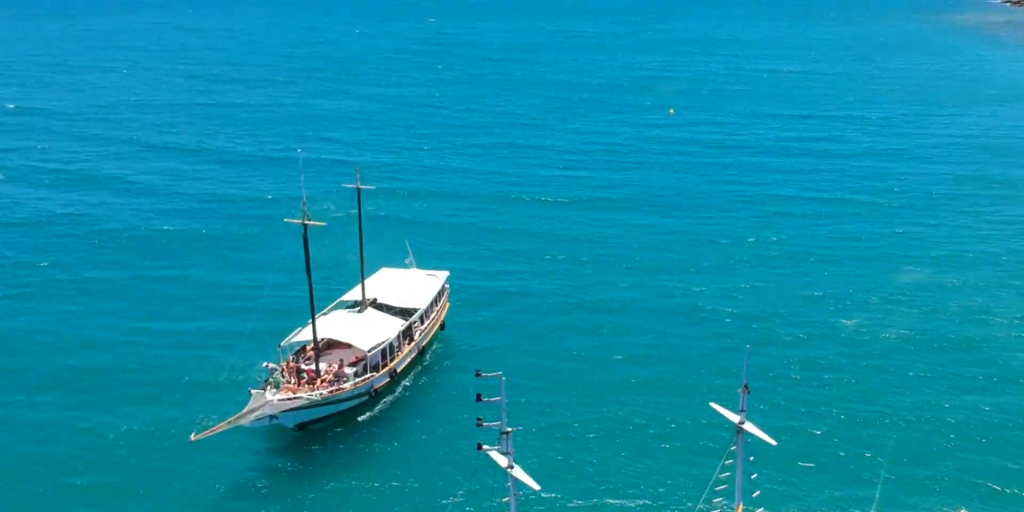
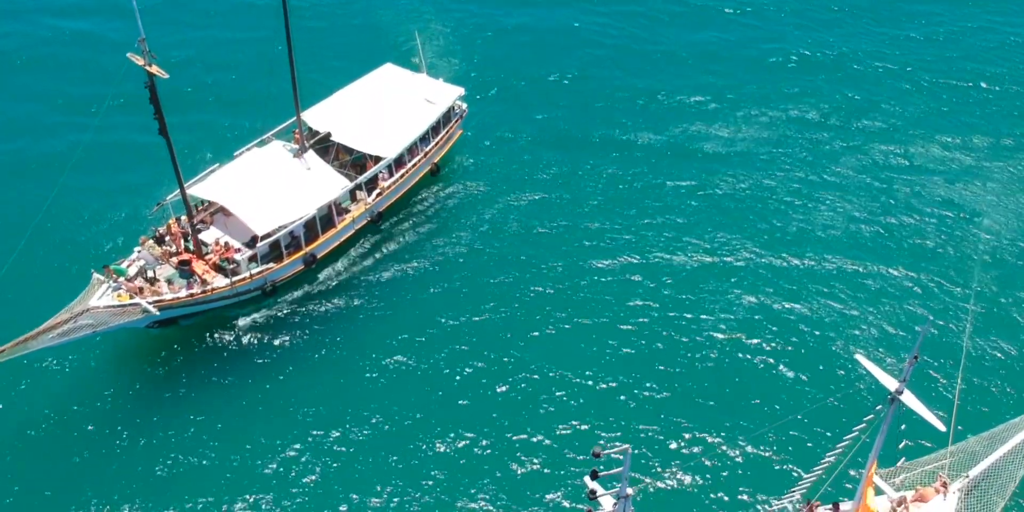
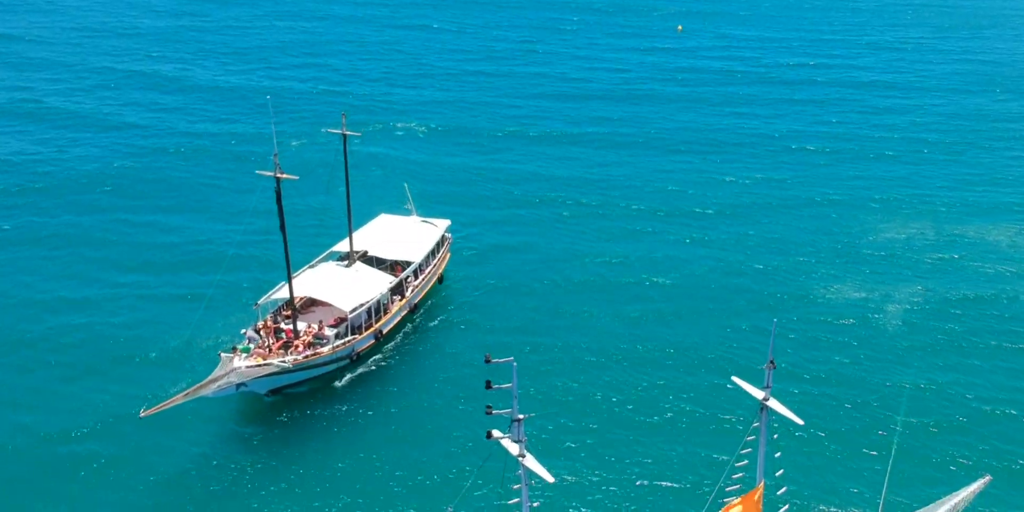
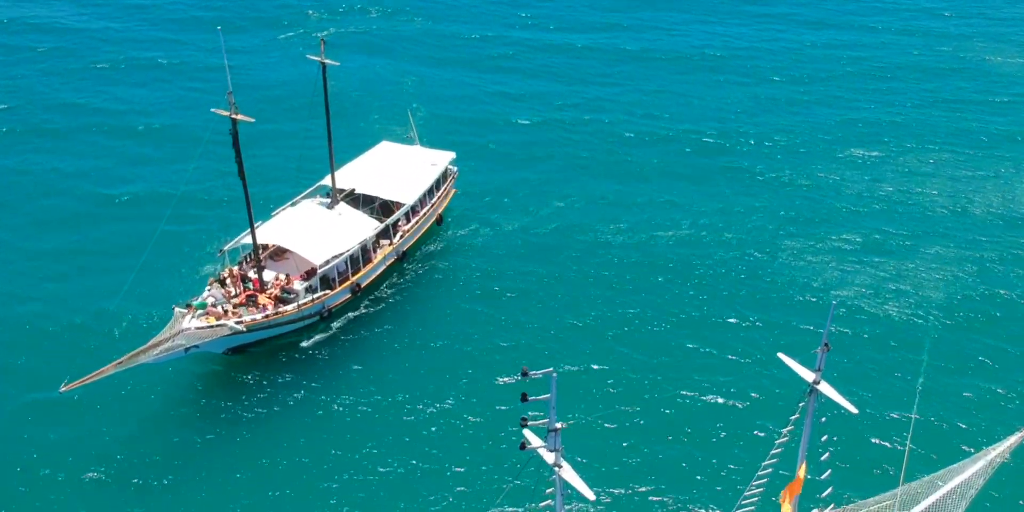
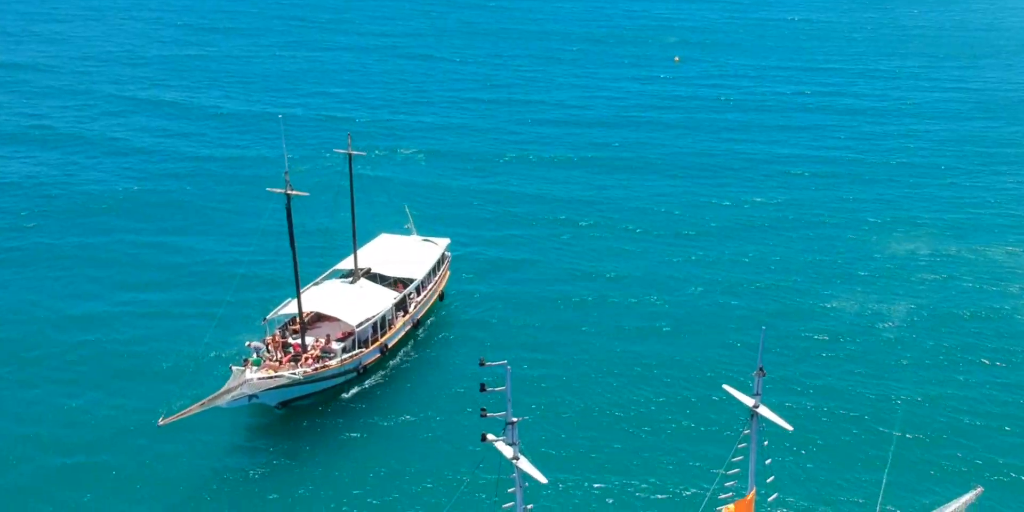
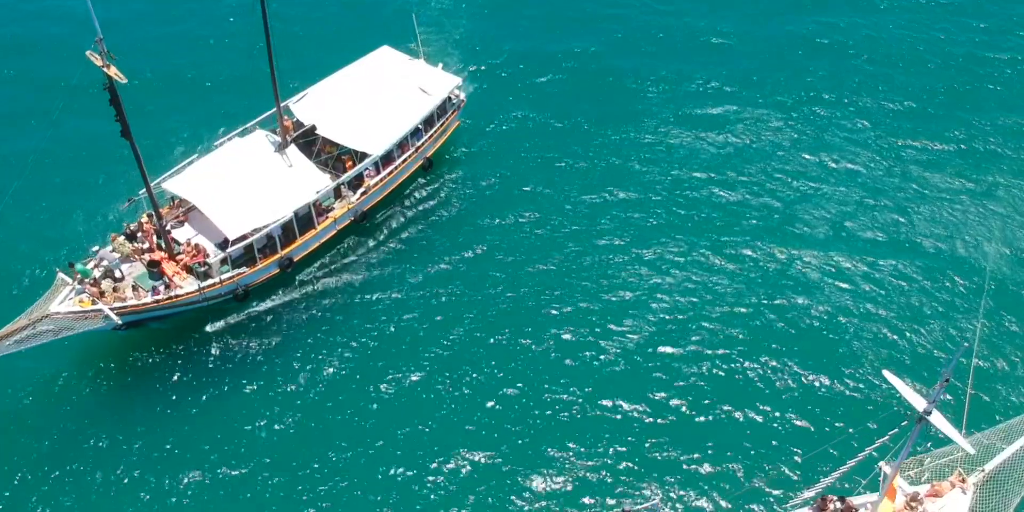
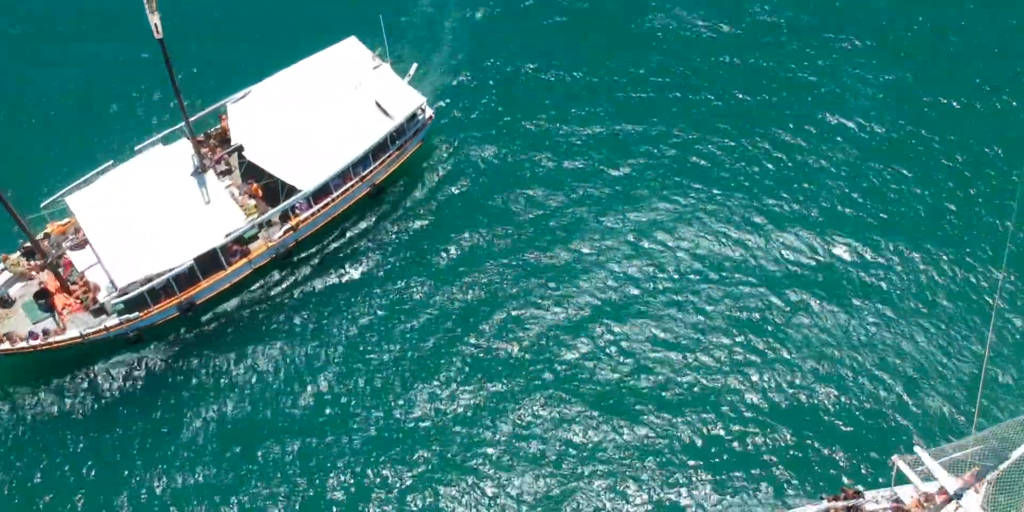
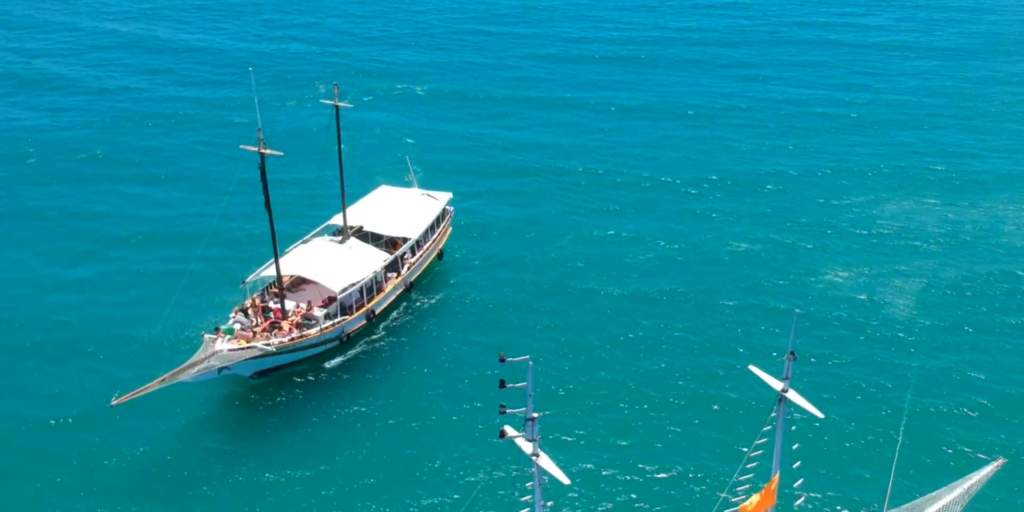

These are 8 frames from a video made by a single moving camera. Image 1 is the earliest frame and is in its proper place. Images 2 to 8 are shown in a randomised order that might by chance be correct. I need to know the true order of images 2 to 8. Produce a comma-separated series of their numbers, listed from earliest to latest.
5, 3, 8, 4, 2, 6, 7
